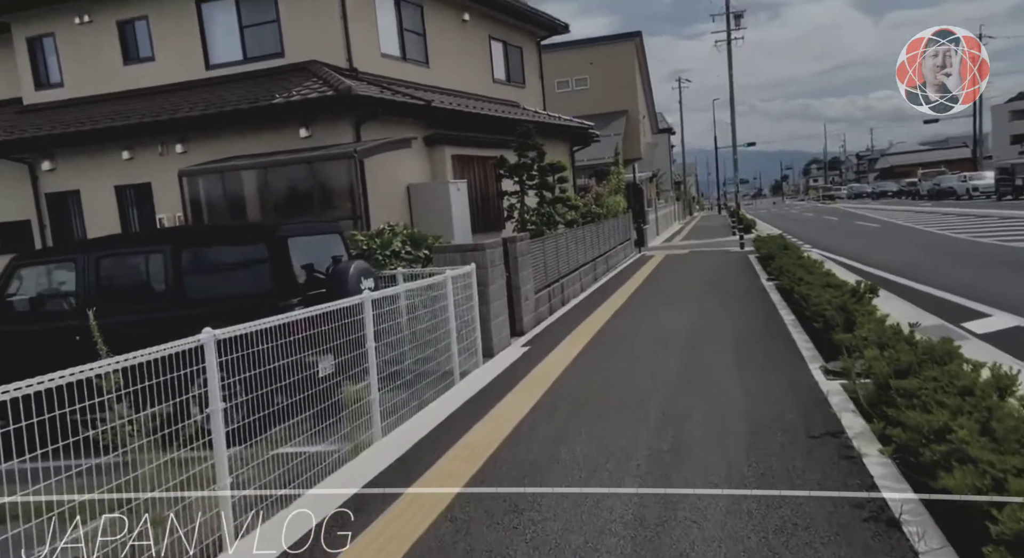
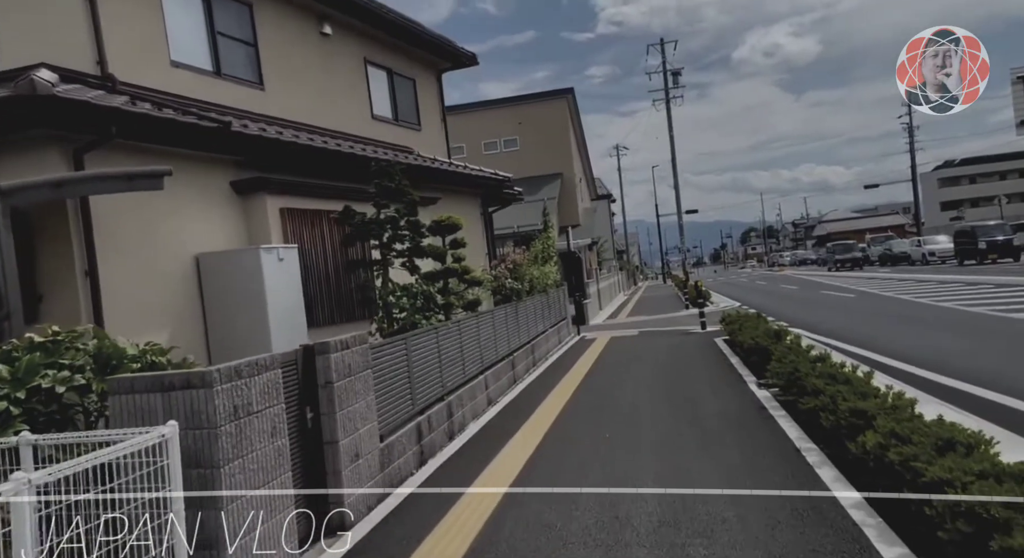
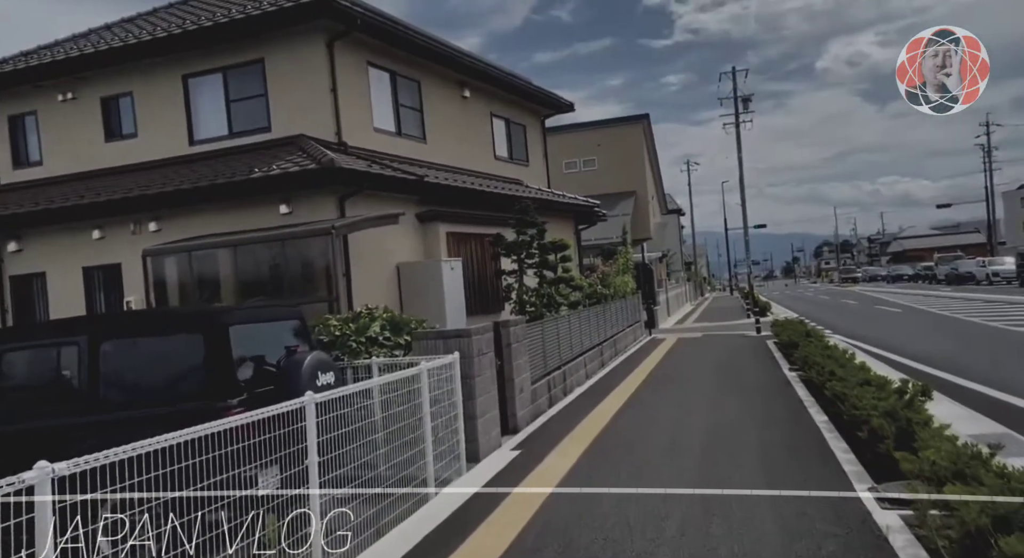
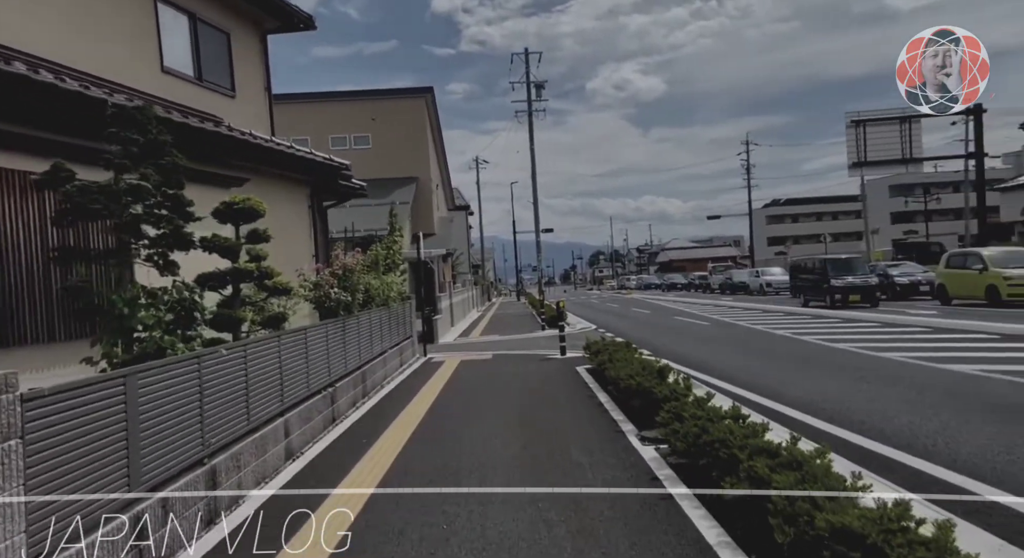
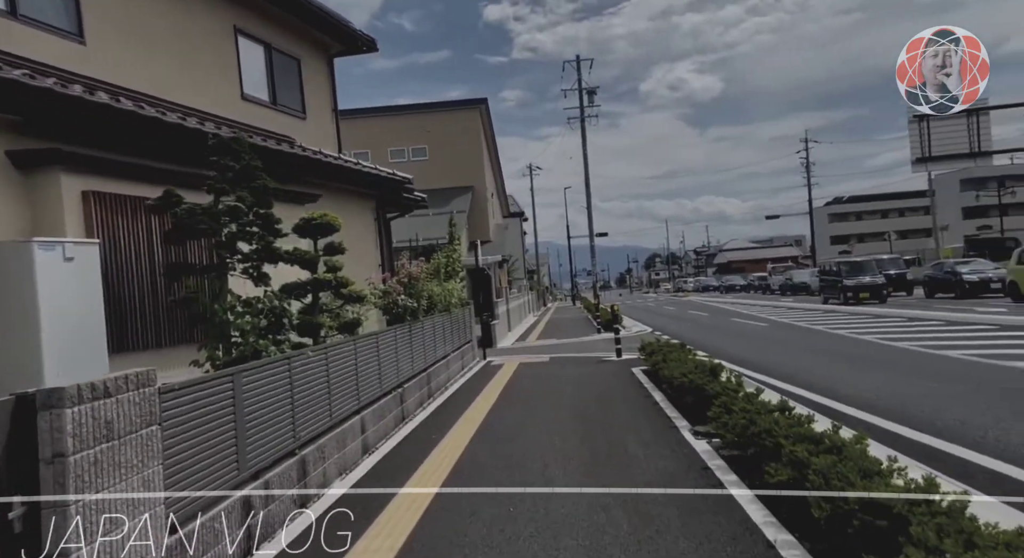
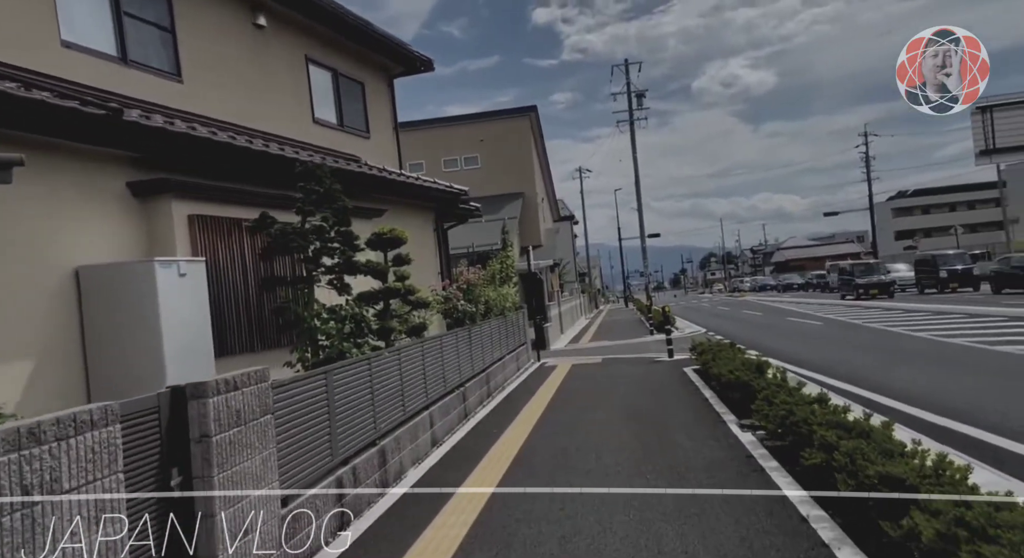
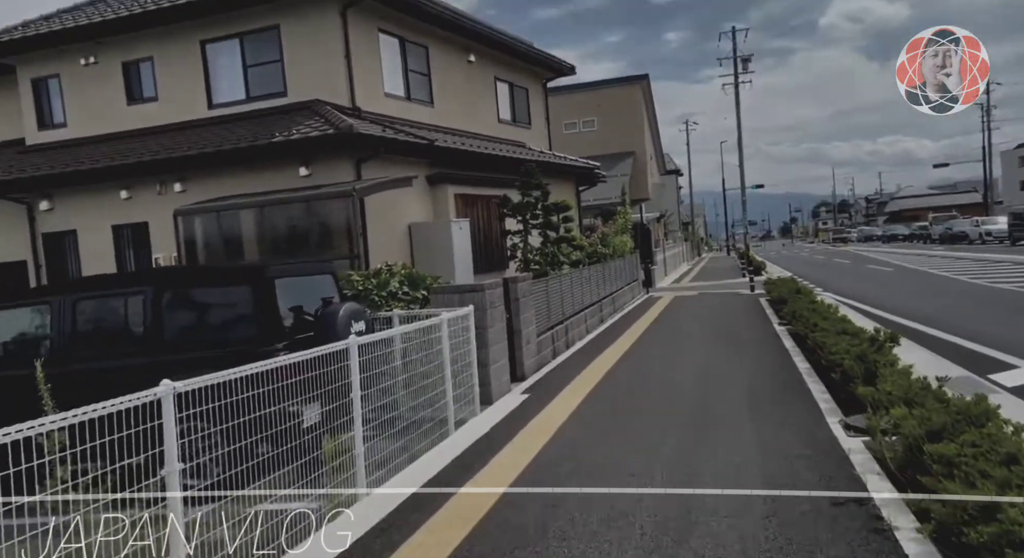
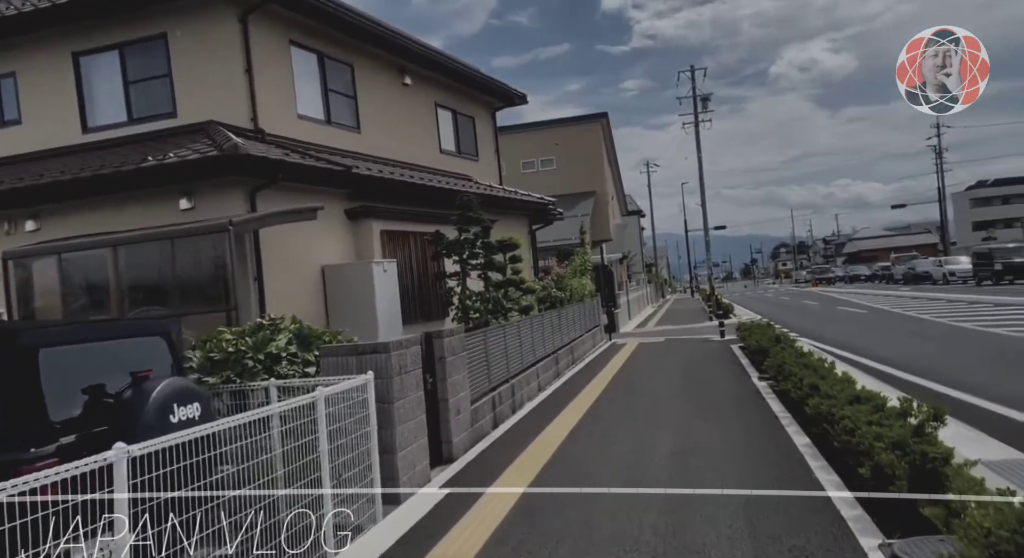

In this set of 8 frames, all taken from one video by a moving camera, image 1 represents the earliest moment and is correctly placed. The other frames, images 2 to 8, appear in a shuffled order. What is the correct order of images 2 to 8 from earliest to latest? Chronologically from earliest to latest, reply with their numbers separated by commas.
7, 3, 8, 2, 6, 5, 4
